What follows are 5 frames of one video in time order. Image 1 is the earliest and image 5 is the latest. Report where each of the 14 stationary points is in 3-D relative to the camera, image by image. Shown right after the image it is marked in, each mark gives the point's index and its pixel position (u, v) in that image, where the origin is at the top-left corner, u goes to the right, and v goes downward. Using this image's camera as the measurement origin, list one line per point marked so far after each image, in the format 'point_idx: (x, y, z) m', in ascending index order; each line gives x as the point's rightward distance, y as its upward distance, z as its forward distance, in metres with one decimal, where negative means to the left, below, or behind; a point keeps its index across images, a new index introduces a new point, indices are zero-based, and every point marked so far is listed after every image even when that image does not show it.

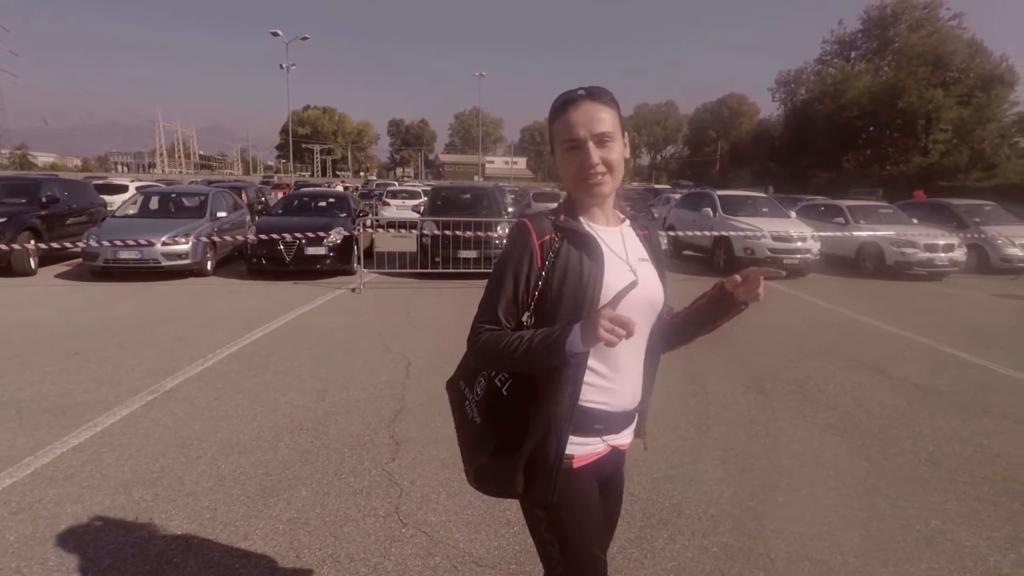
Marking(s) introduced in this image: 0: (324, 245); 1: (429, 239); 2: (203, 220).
0: (-3.7, +0.8, +12.2) m
1: (-1.7, +1.0, +12.9) m
2: (-6.5, +1.4, +13.1) m
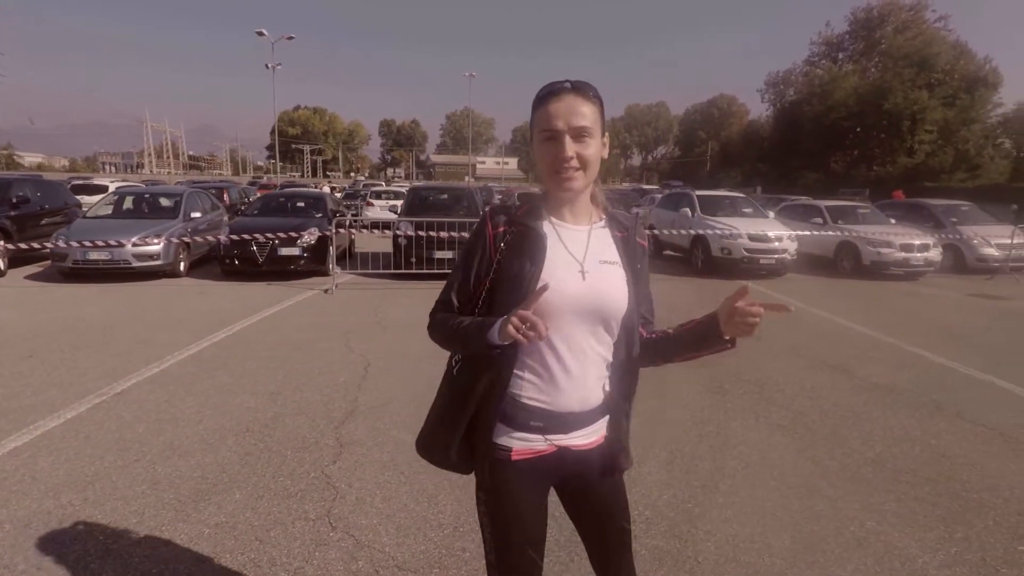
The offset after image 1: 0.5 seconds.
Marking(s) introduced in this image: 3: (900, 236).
0: (-4.2, +0.8, +12.1) m
1: (-2.2, +1.0, +12.9) m
2: (-7.0, +1.4, +13.0) m
3: (+9.2, +1.2, +14.9) m
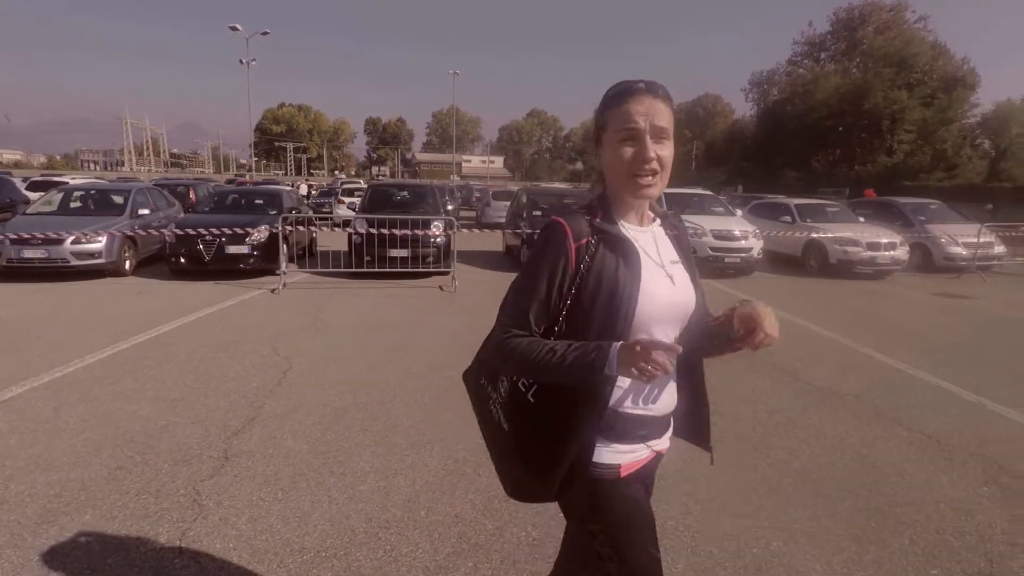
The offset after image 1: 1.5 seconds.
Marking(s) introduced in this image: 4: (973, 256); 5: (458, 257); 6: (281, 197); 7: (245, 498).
0: (-5.0, +0.8, +11.7) m
1: (-3.1, +1.0, +12.5) m
2: (-7.8, +1.4, +12.5) m
3: (+8.4, +1.3, +14.7) m
4: (+11.0, +0.8, +14.9) m
5: (-1.4, +0.8, +16.4) m
6: (-5.4, +2.1, +14.6) m
7: (-1.6, -1.2, +3.7) m
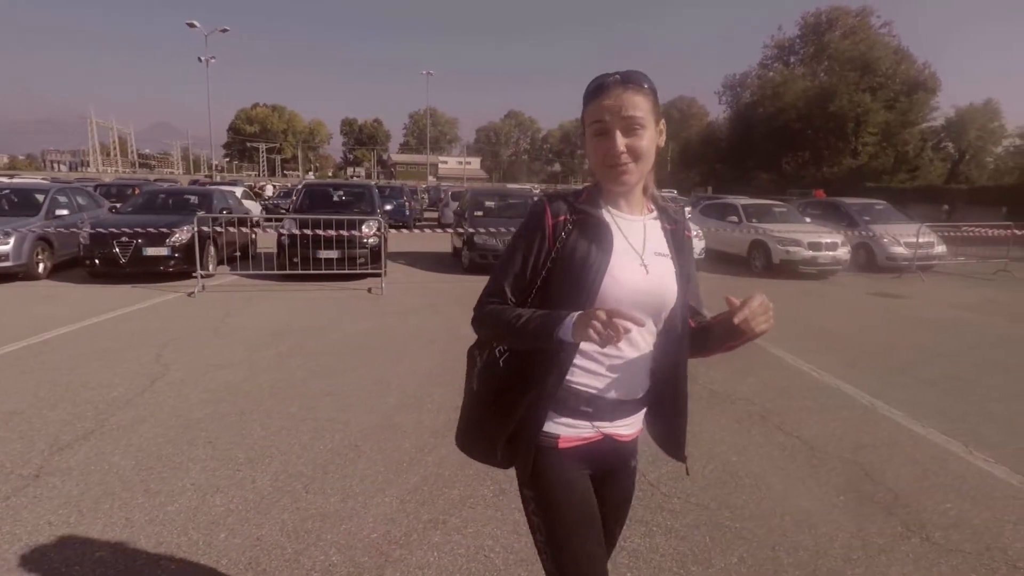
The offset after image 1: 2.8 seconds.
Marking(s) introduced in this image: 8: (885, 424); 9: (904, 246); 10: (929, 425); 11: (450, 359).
0: (-6.2, +0.8, +11.3) m
1: (-4.3, +1.0, +12.1) m
2: (-9.1, +1.4, +12.0) m
3: (+7.0, +1.3, +14.7) m
4: (+9.6, +0.8, +14.9) m
5: (-2.8, +0.8, +16.1) m
6: (-6.8, +2.1, +14.1) m
7: (-2.6, -1.3, +3.4) m
8: (+3.1, -1.1, +5.1) m
9: (+9.5, +1.0, +15.2) m
10: (+3.5, -1.1, +5.2) m
11: (-0.7, -0.8, +6.8) m
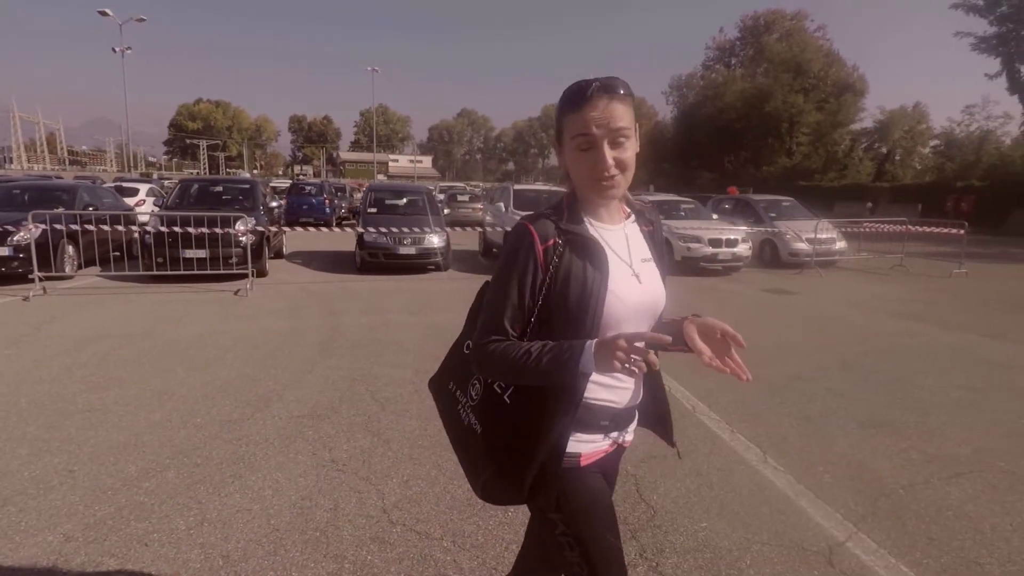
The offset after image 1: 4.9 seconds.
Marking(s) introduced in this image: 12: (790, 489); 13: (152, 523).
0: (-8.3, +0.7, +10.3) m
1: (-6.5, +1.0, +11.3) m
2: (-11.2, +1.3, +10.8) m
3: (+4.7, +1.3, +14.6) m
4: (+7.2, +0.9, +15.0) m
5: (-5.2, +0.8, +15.3) m
6: (-9.1, +2.0, +13.1) m
7: (-4.1, -1.3, +2.7) m
8: (+1.4, -1.1, +4.8) m
9: (+7.1, +1.1, +15.2) m
10: (+1.8, -1.1, +4.9) m
11: (-2.5, -0.8, +6.3) m
12: (+1.7, -1.2, +3.8) m
13: (-1.9, -1.2, +3.2) m
